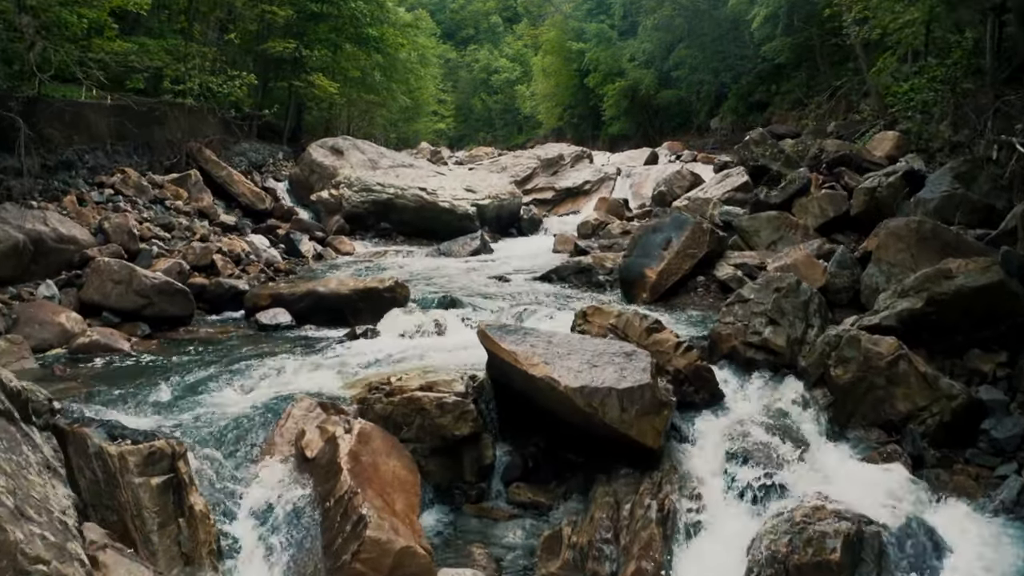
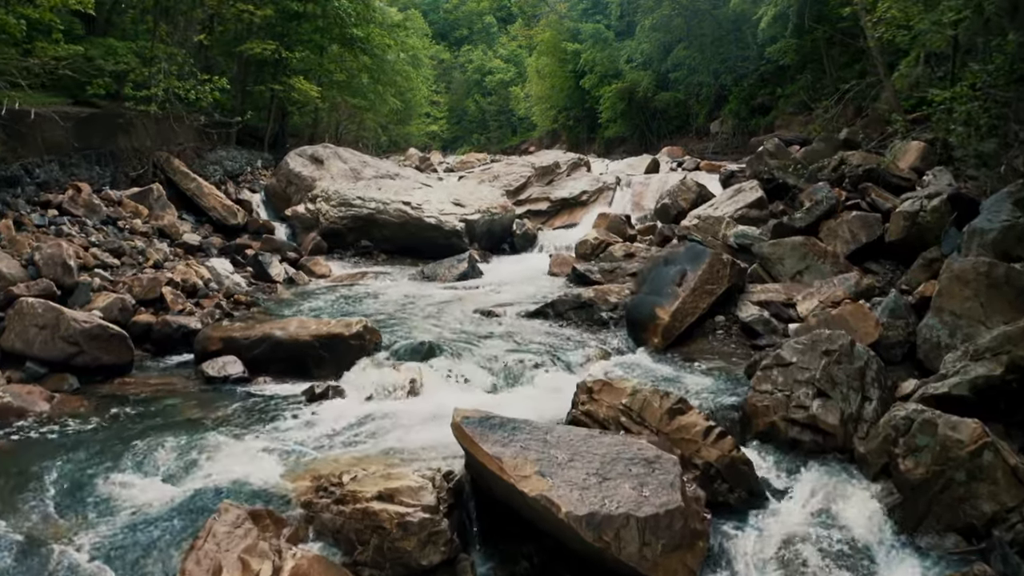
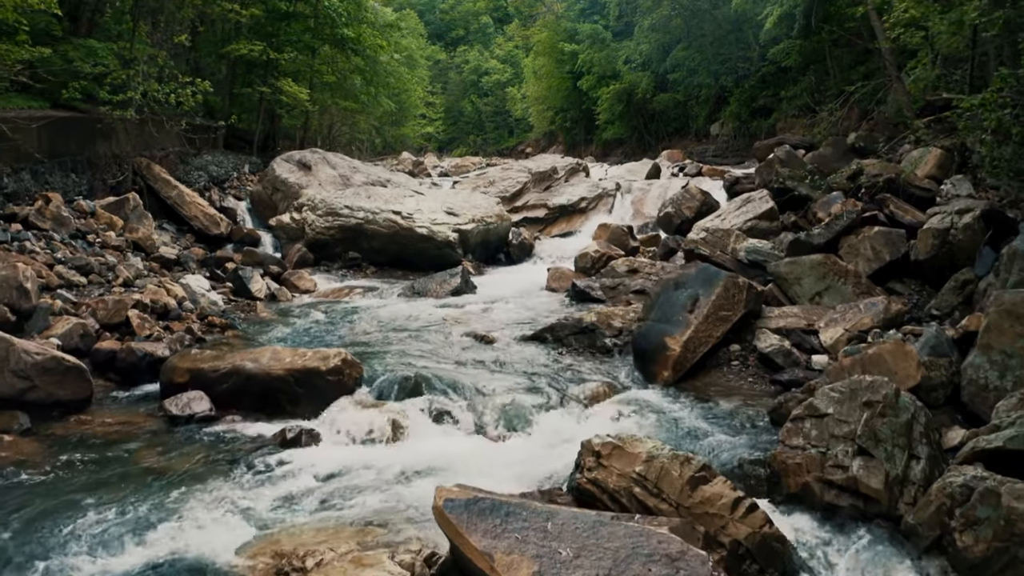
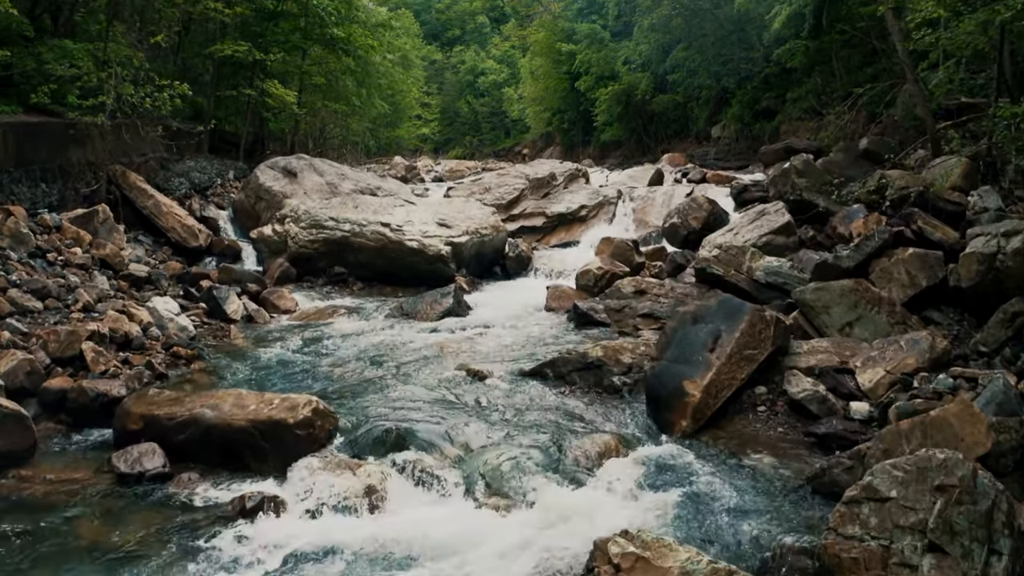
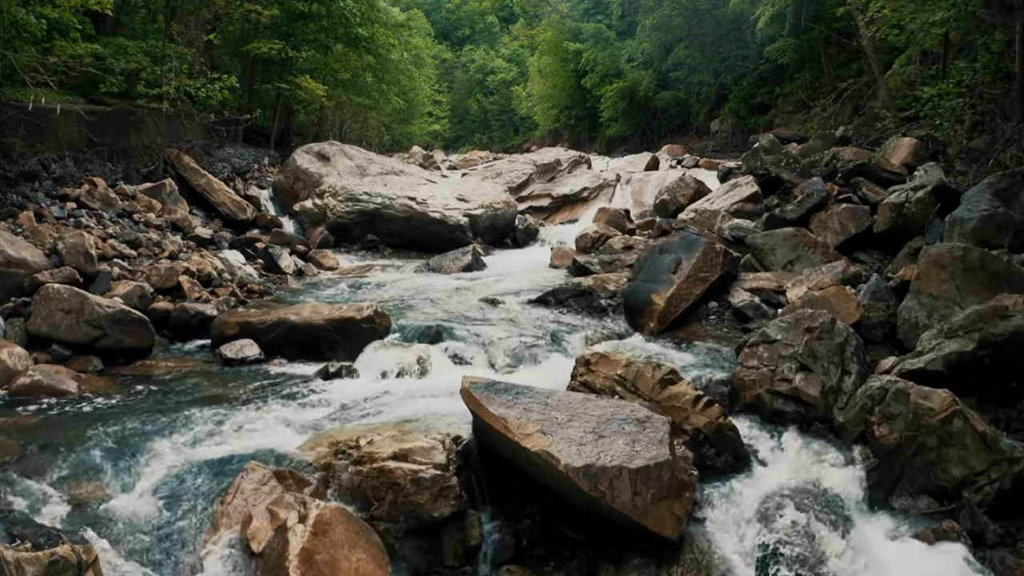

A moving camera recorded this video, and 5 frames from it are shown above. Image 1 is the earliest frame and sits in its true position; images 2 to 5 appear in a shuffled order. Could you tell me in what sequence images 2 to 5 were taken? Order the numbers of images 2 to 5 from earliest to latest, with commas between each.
5, 2, 3, 4
